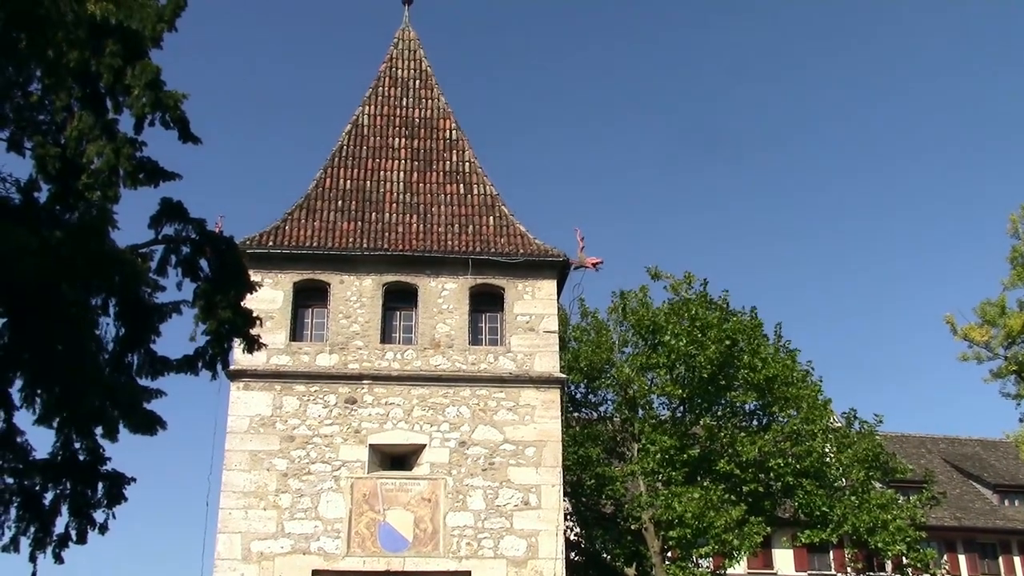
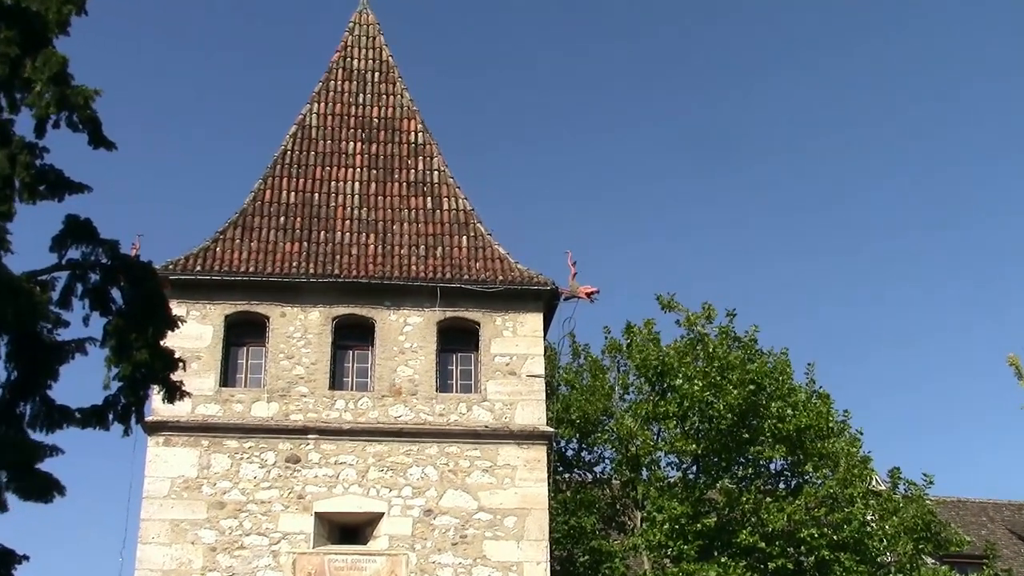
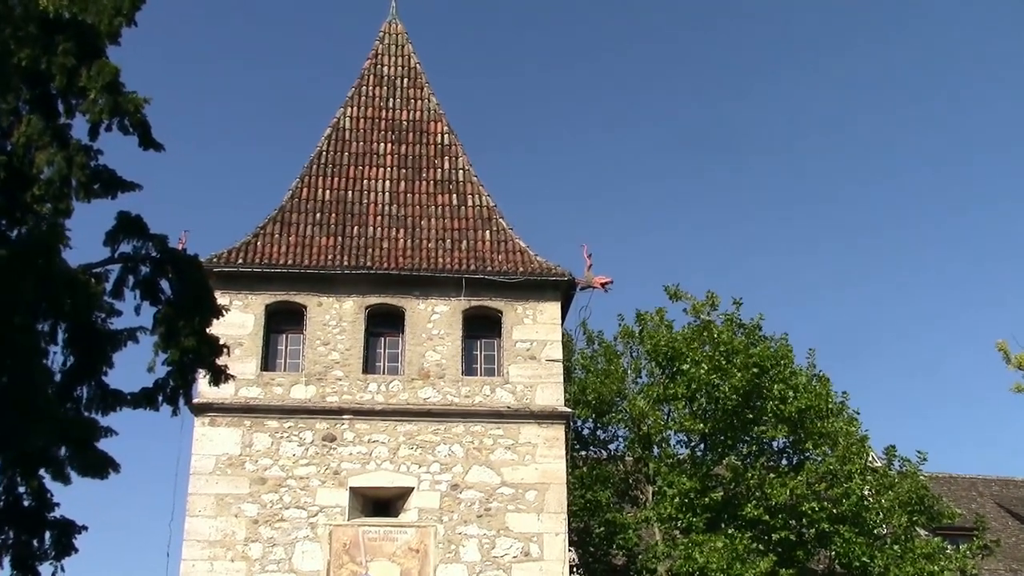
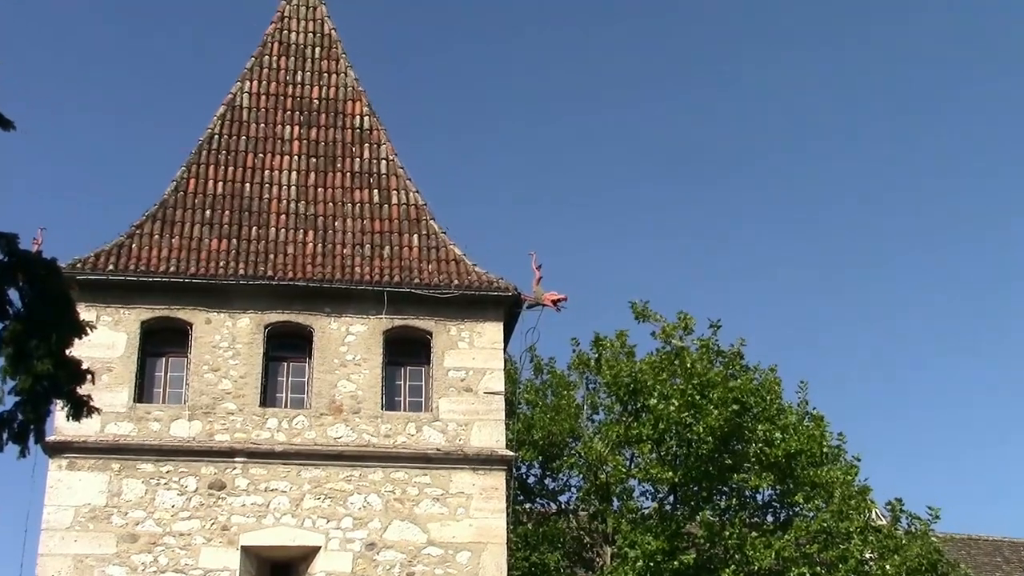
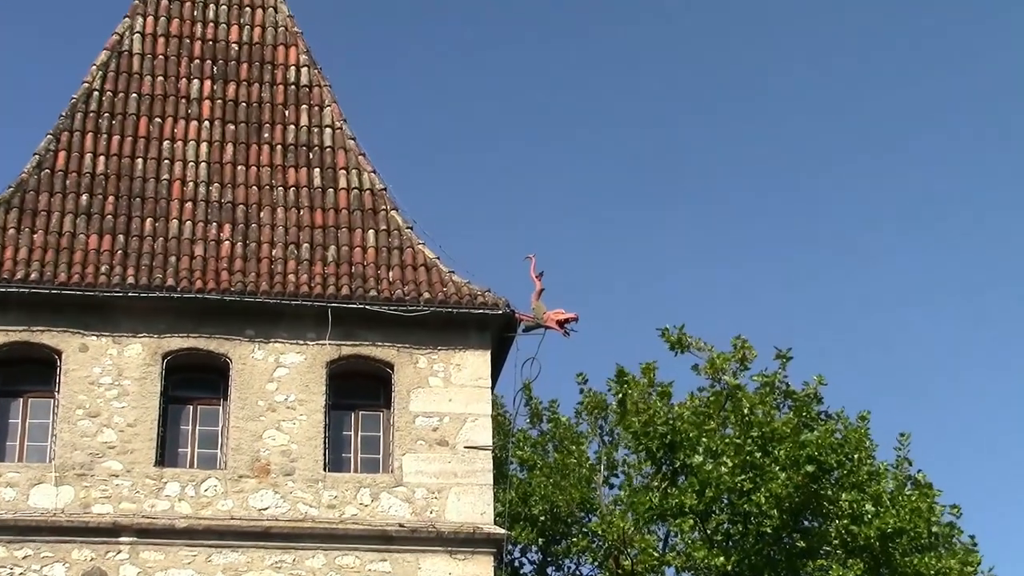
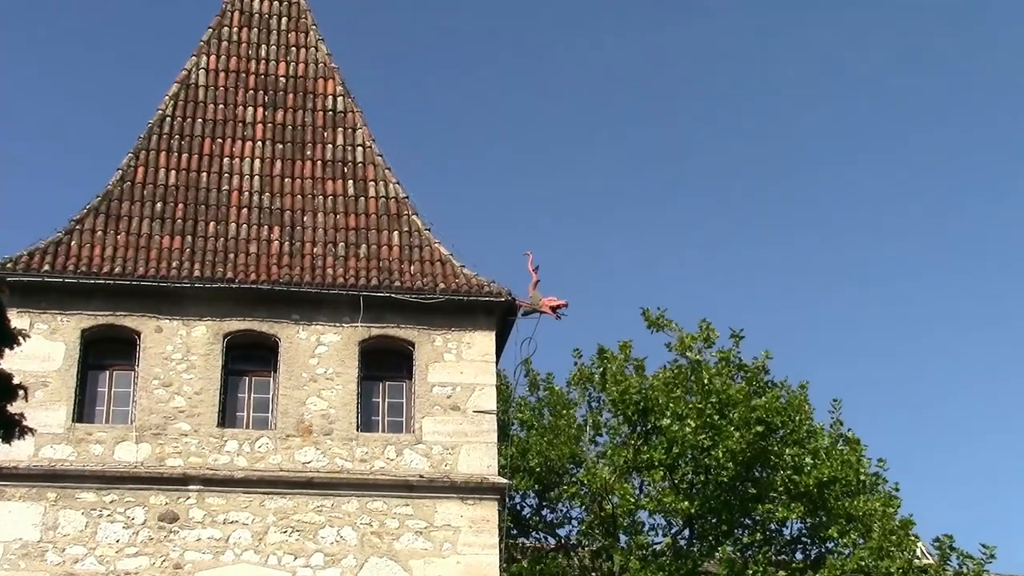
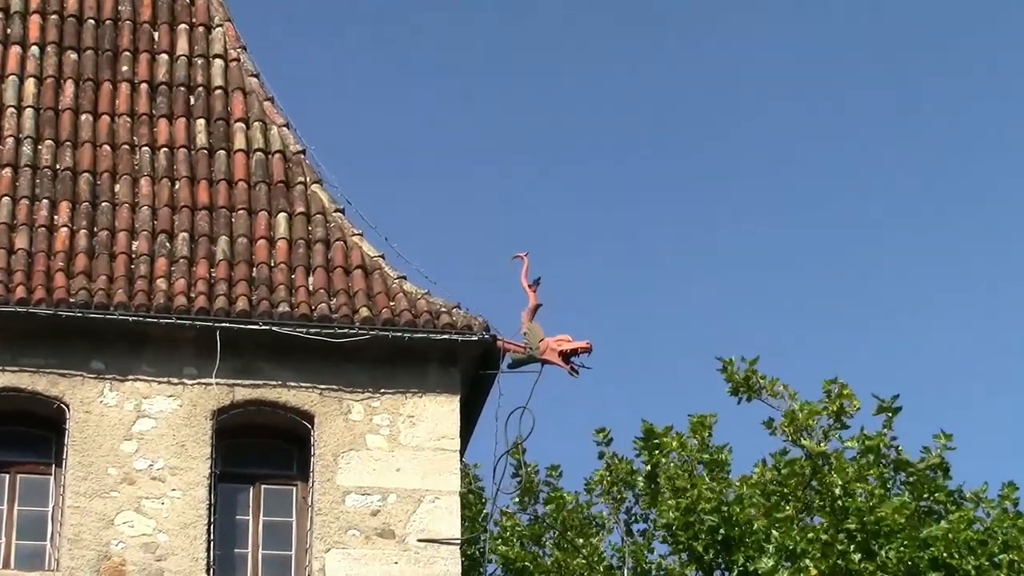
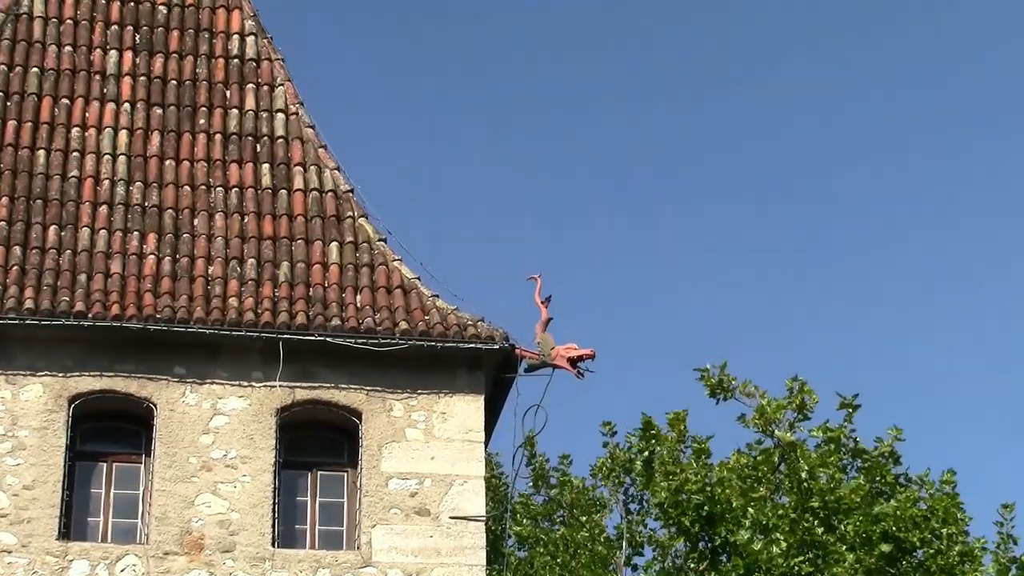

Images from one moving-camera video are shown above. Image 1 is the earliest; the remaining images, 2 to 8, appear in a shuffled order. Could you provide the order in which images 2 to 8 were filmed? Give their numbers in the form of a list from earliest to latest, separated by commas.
3, 2, 4, 6, 5, 8, 7
